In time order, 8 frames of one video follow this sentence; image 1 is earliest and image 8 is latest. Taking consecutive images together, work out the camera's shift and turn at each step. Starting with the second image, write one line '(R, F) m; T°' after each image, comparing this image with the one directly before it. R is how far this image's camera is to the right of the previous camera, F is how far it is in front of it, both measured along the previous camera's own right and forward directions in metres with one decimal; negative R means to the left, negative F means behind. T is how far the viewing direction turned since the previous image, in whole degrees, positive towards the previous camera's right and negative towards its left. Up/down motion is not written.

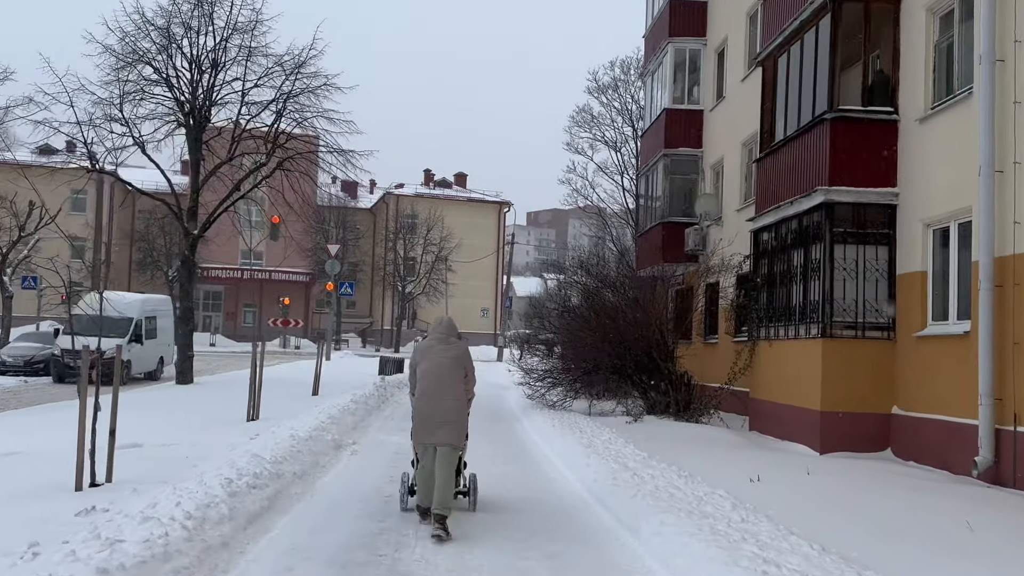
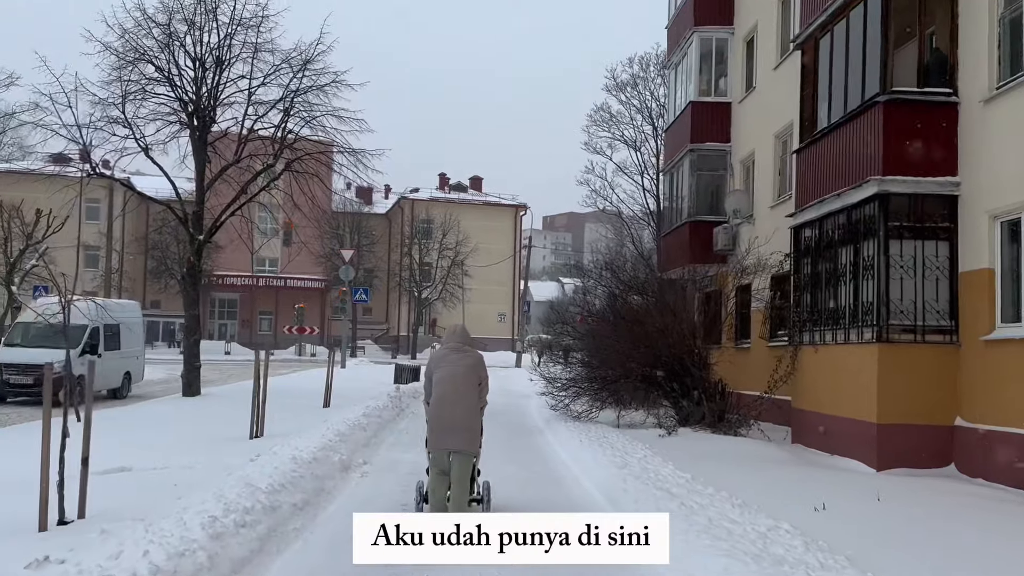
(-0.1, +1.0) m; -1°
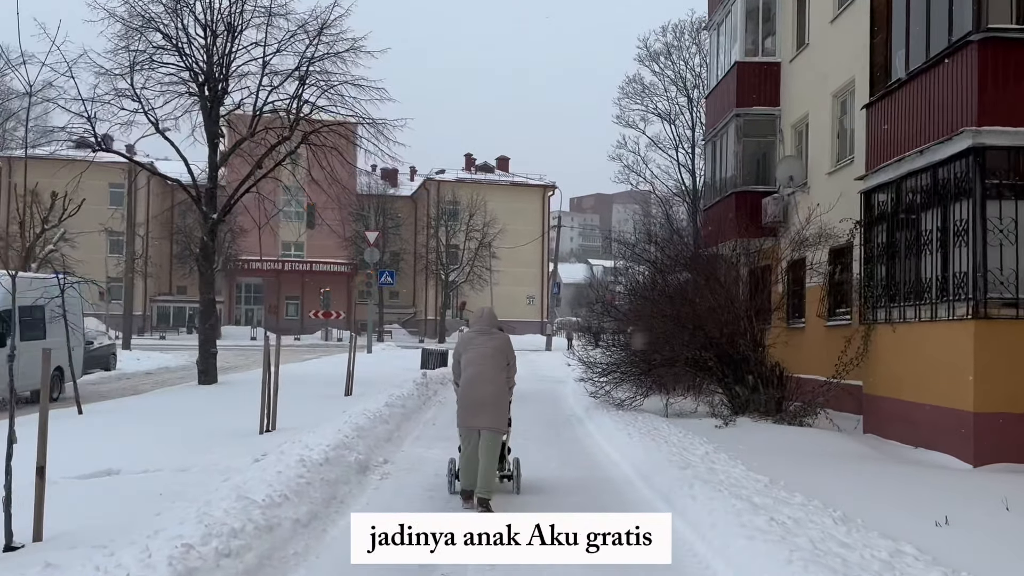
(-0.1, +1.2) m; -2°
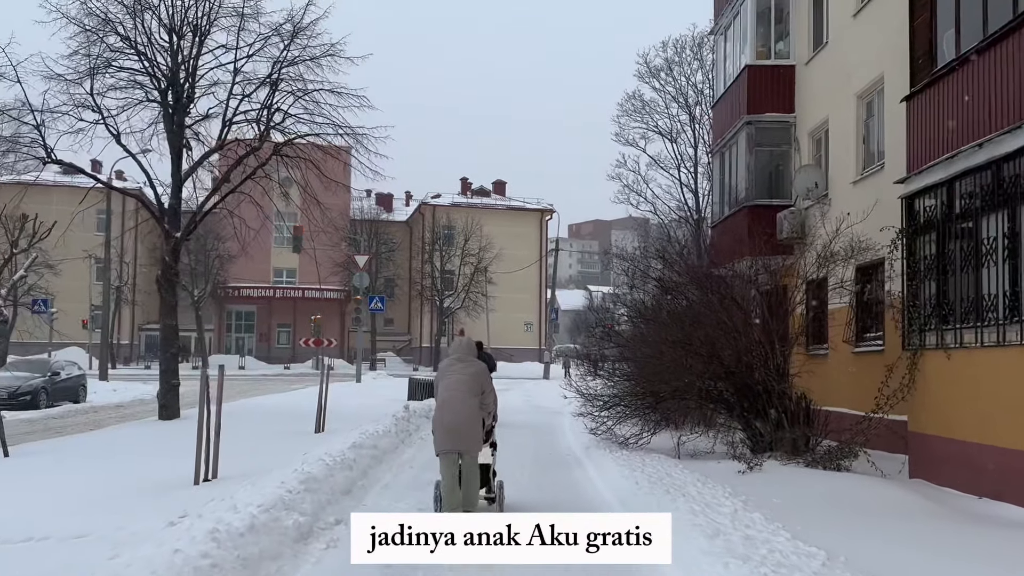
(+0.1, +1.6) m; 0°
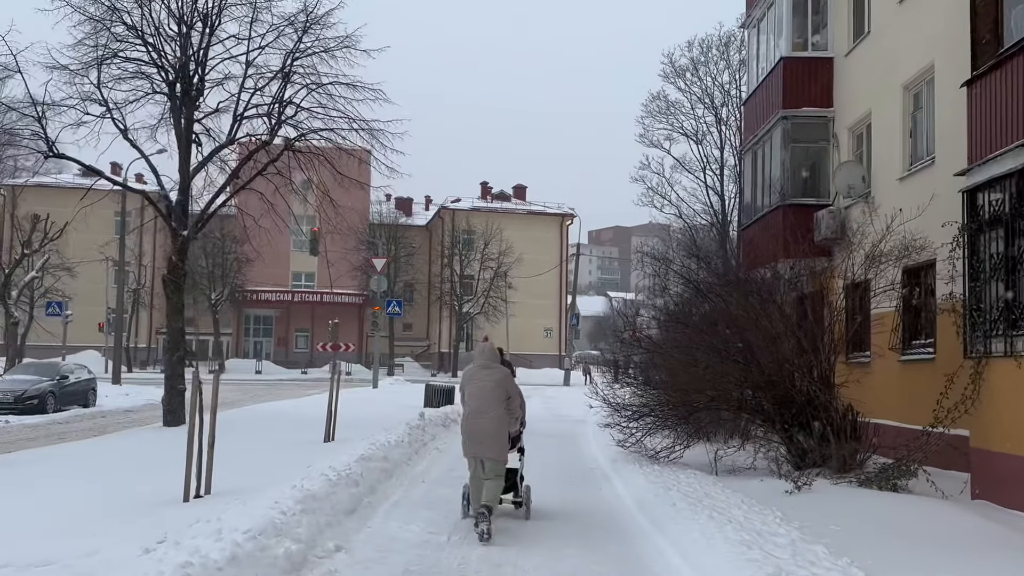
(0.0, +0.8) m; -1°
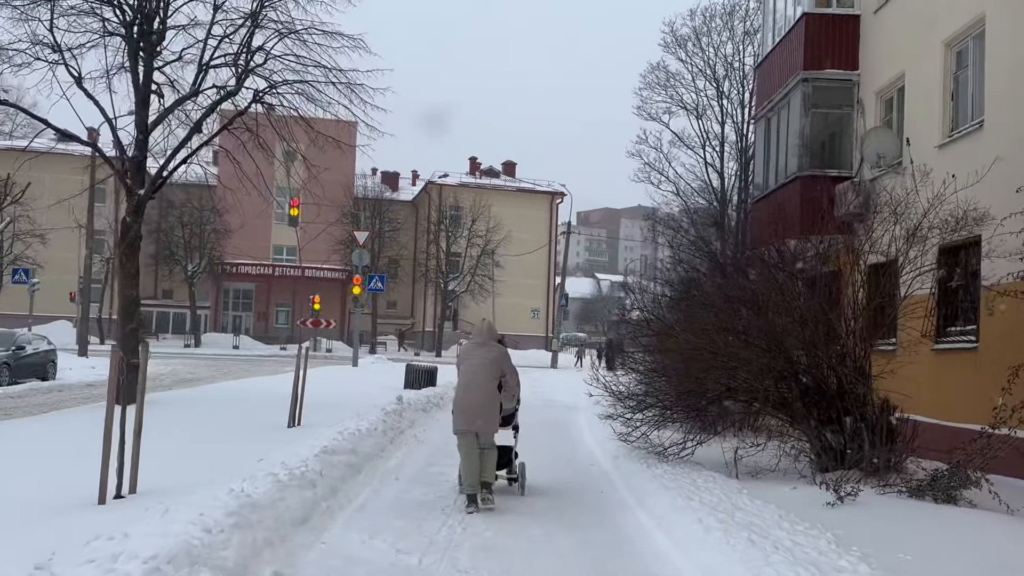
(-0.1, +1.4) m; +1°
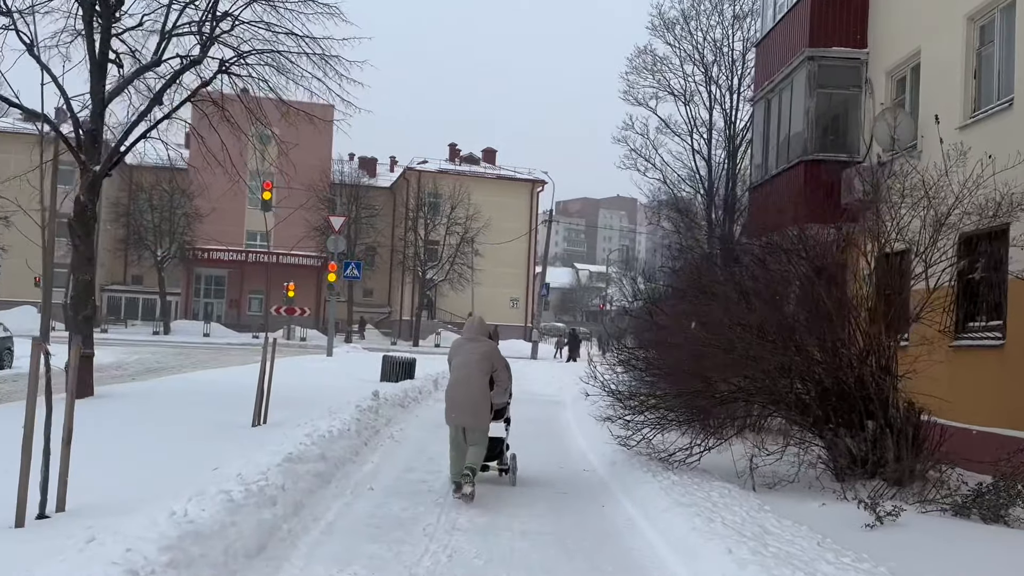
(-0.1, +0.9) m; +1°
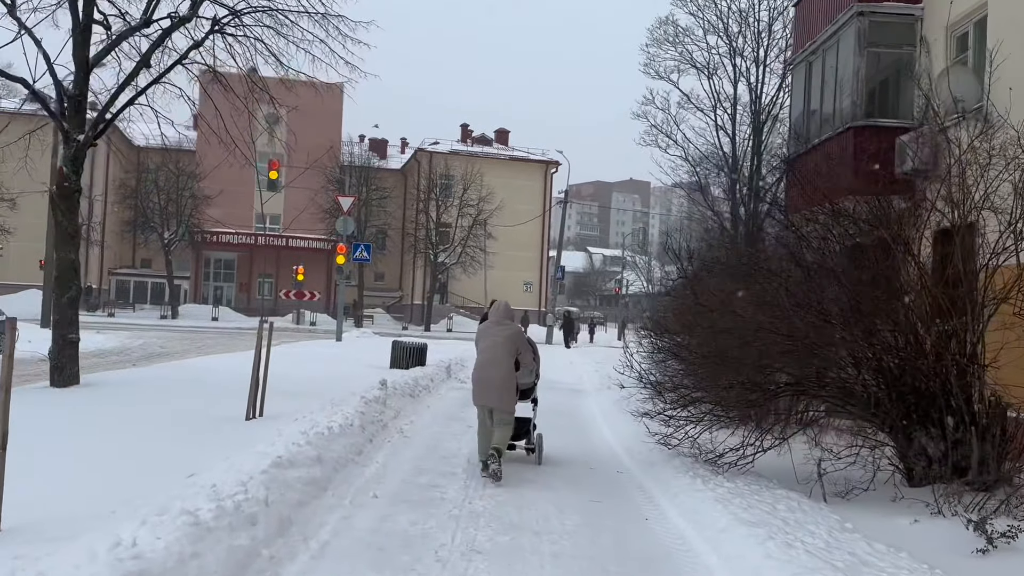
(-0.1, +1.1) m; -1°
